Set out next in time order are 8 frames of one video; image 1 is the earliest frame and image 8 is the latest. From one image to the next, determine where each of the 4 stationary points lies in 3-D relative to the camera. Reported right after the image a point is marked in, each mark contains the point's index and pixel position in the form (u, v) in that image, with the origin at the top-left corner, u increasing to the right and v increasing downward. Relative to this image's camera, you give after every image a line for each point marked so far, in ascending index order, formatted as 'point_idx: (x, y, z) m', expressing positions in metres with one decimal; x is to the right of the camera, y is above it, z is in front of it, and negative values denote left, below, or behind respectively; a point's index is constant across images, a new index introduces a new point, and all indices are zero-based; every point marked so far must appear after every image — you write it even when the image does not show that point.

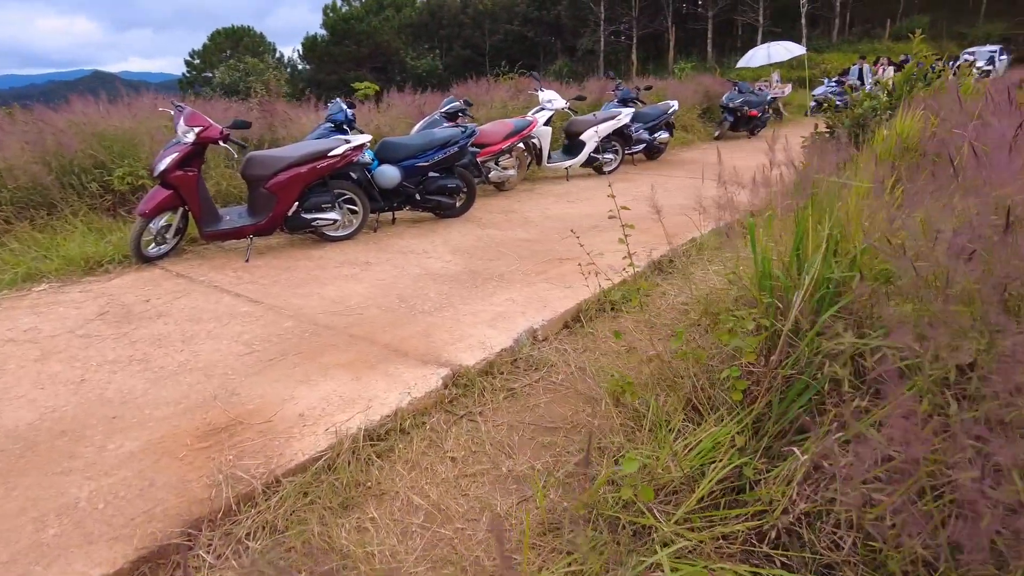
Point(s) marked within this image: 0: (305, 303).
0: (-1.1, -0.1, +3.3) m
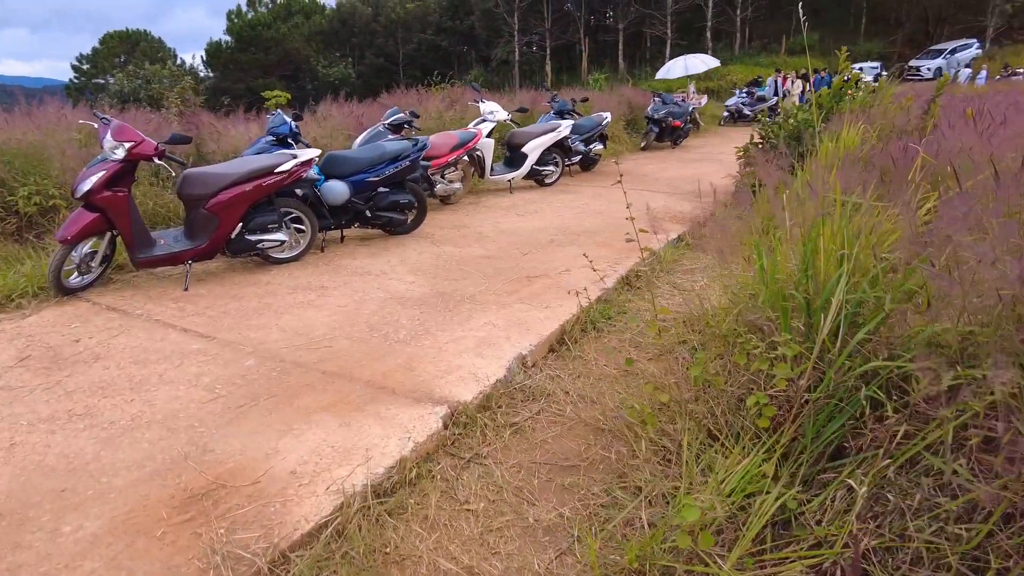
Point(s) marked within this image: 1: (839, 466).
0: (-1.2, -0.2, +3.0) m
1: (+1.0, -0.5, +1.9) m
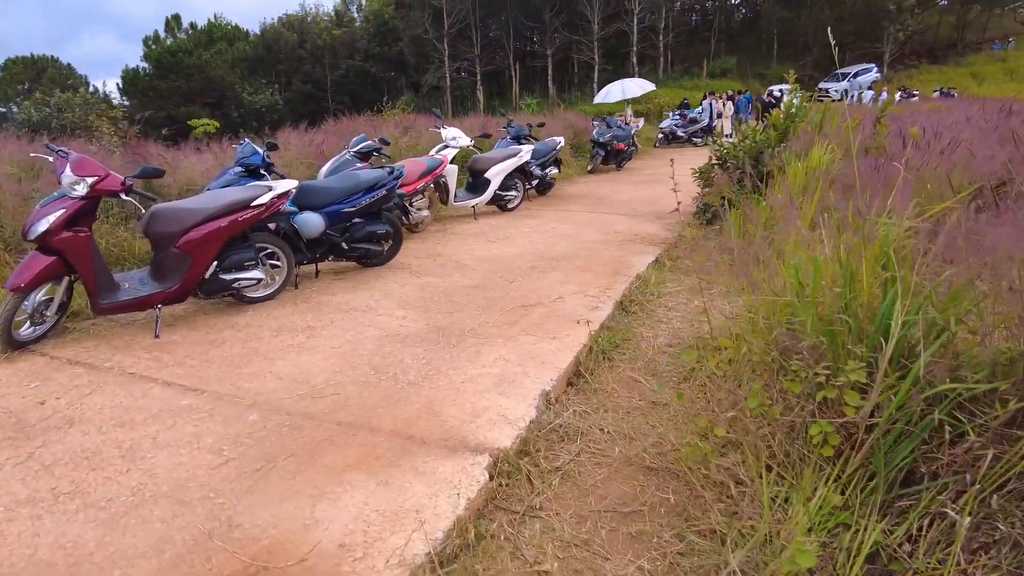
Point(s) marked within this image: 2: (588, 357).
0: (-1.1, -0.4, +2.7) m
1: (+1.2, -0.6, +1.9) m
2: (+0.4, -0.3, +3.1) m
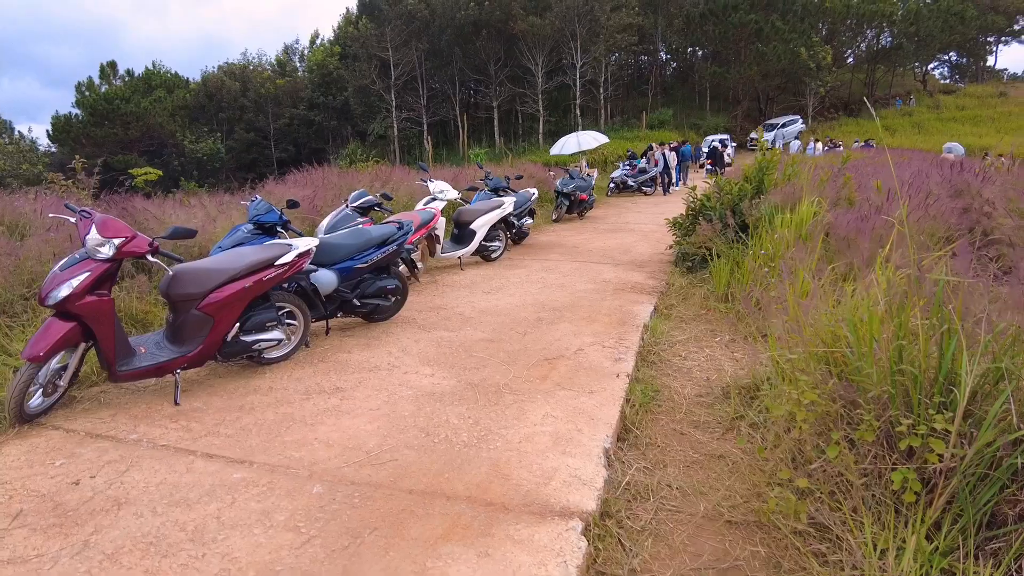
0: (-0.8, -0.7, +2.6) m
1: (+1.5, -0.8, +1.9) m
2: (+0.6, -0.6, +3.1) m
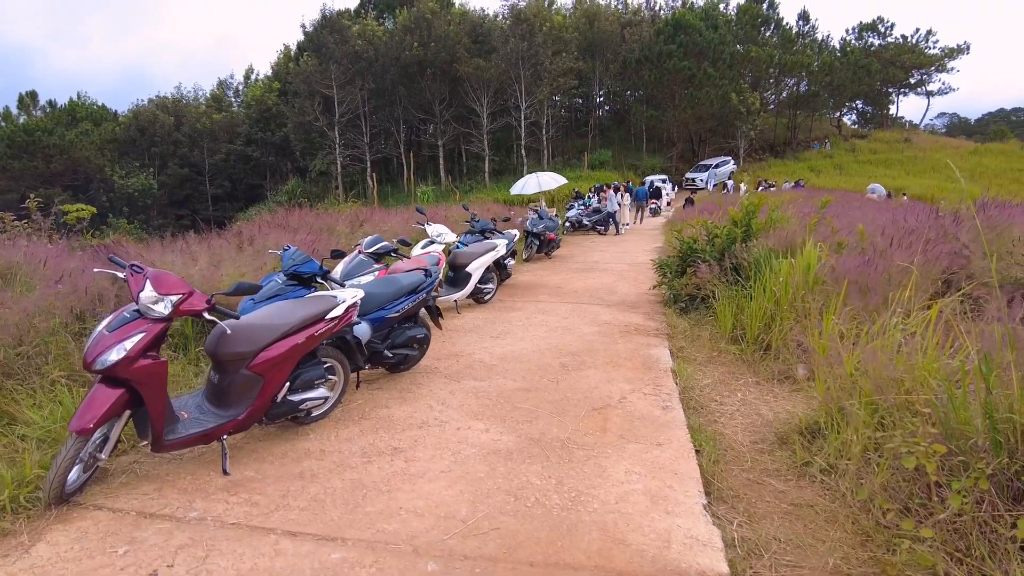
0: (-0.4, -0.9, +2.4) m
1: (+2.0, -0.9, +2.0) m
2: (+1.0, -0.8, +3.1) m
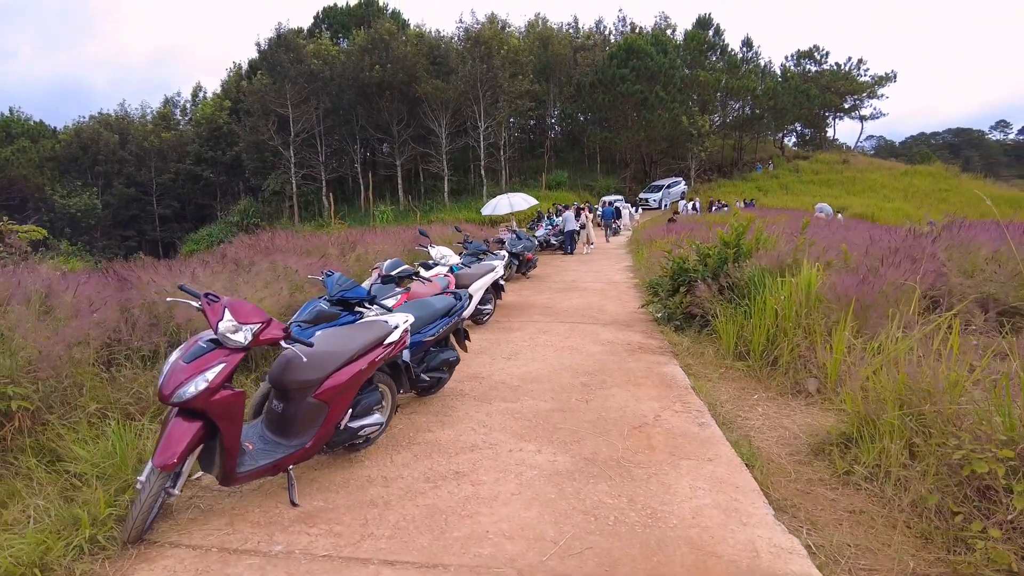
0: (-0.1, -1.0, +2.4) m
1: (+2.3, -1.0, +2.2) m
2: (+1.2, -0.9, +3.2) m
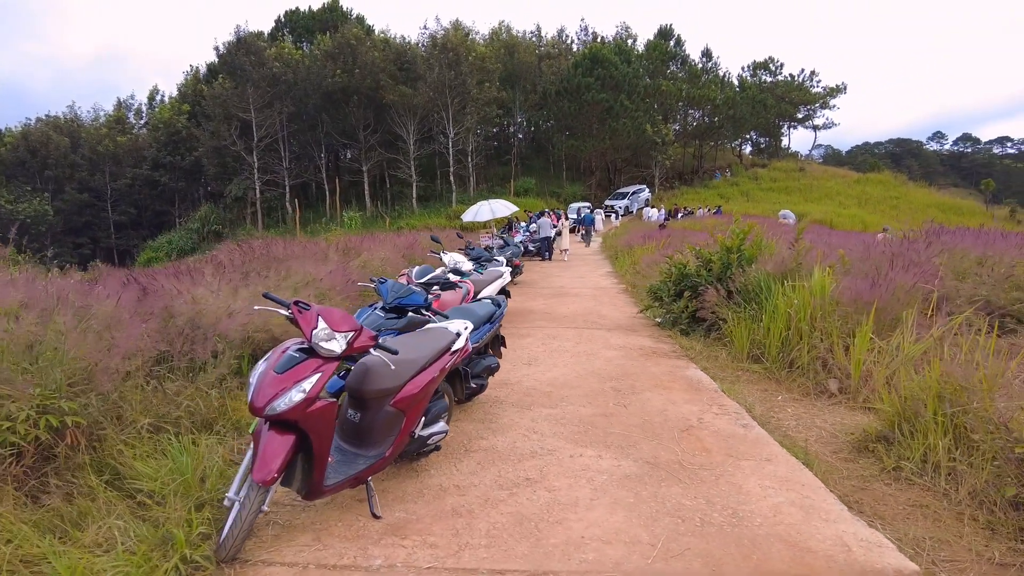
0: (+0.3, -1.0, +2.5) m
1: (+2.7, -1.0, +2.4) m
2: (+1.6, -1.0, +3.3) m
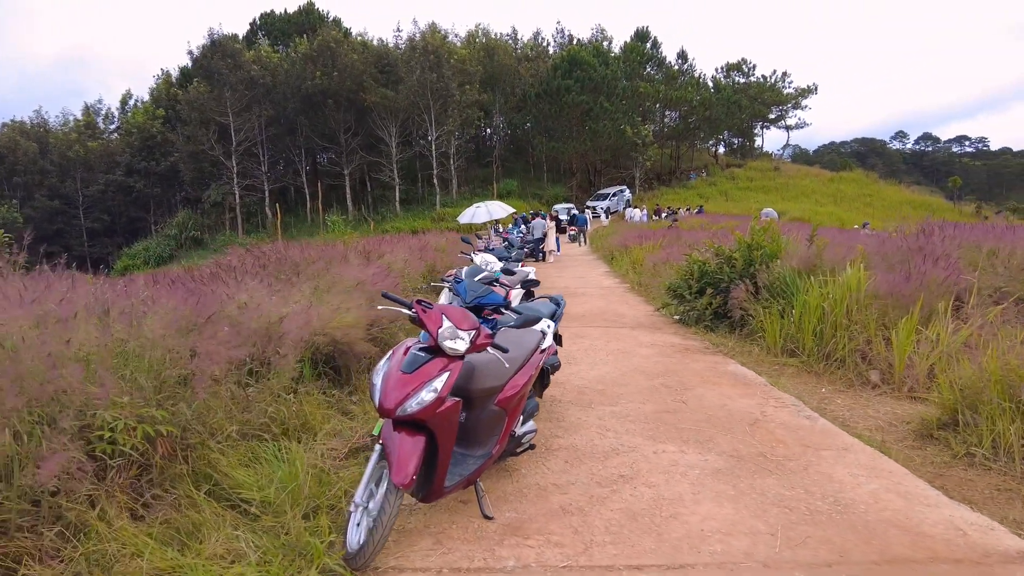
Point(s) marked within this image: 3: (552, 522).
0: (+0.8, -1.0, +2.5) m
1: (+3.2, -0.9, +2.5) m
2: (+2.0, -0.9, +3.4) m
3: (+0.2, -1.0, +2.7) m
